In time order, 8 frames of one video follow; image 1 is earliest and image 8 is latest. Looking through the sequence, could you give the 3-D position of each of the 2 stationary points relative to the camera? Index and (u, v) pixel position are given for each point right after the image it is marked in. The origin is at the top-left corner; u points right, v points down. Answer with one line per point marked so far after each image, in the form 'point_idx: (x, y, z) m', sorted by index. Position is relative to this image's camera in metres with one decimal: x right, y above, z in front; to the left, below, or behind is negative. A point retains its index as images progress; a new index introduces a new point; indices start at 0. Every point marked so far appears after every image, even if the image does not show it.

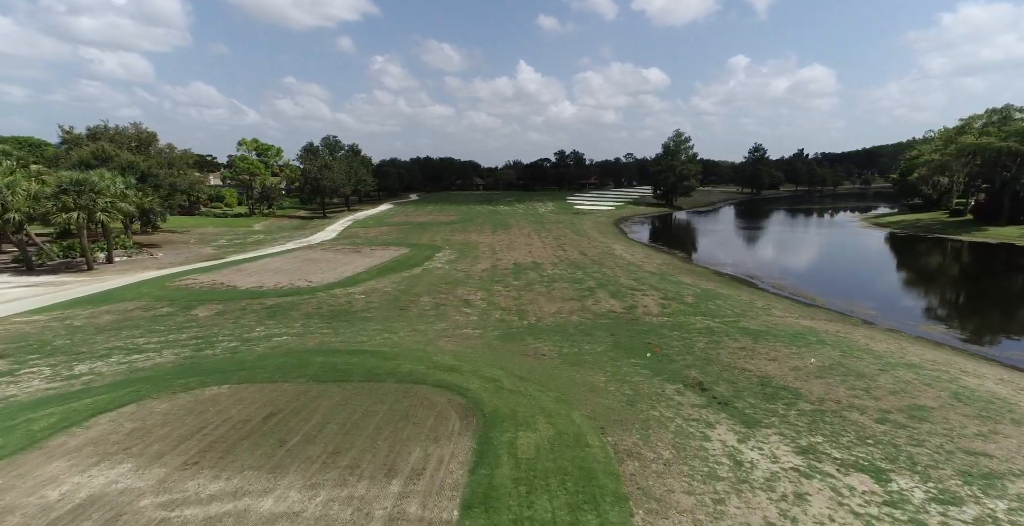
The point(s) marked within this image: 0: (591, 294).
0: (+2.8, -1.1, +18.0) m
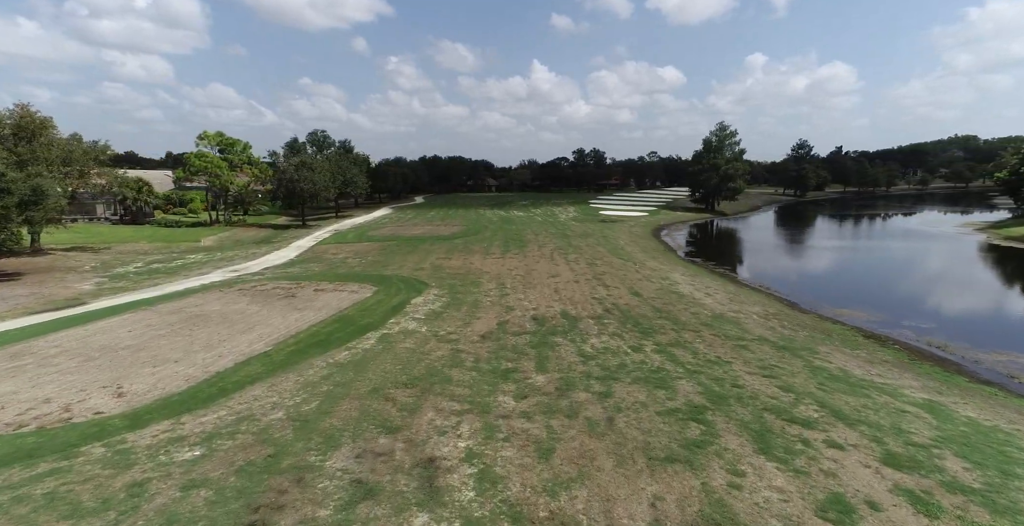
0: (+3.2, -2.8, +8.1) m
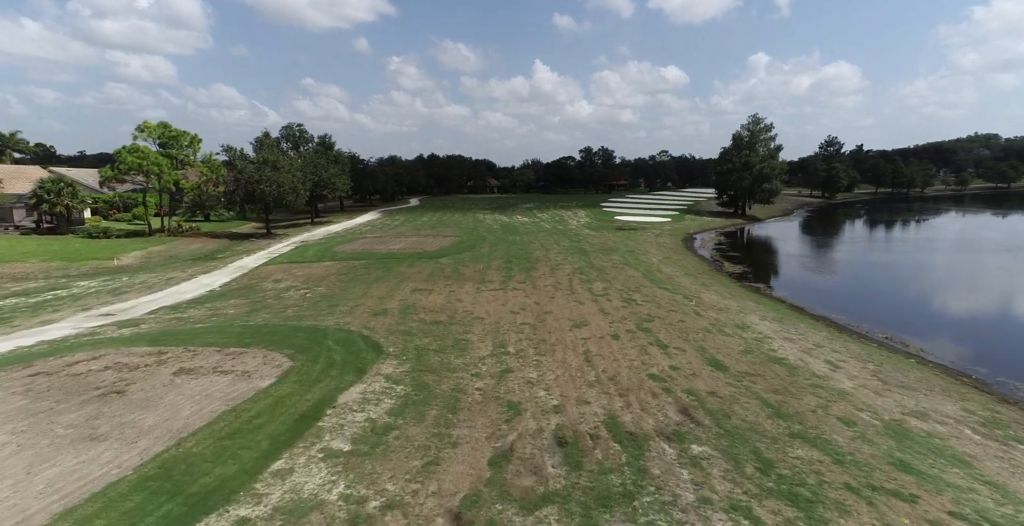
0: (+3.3, -4.1, +0.1) m
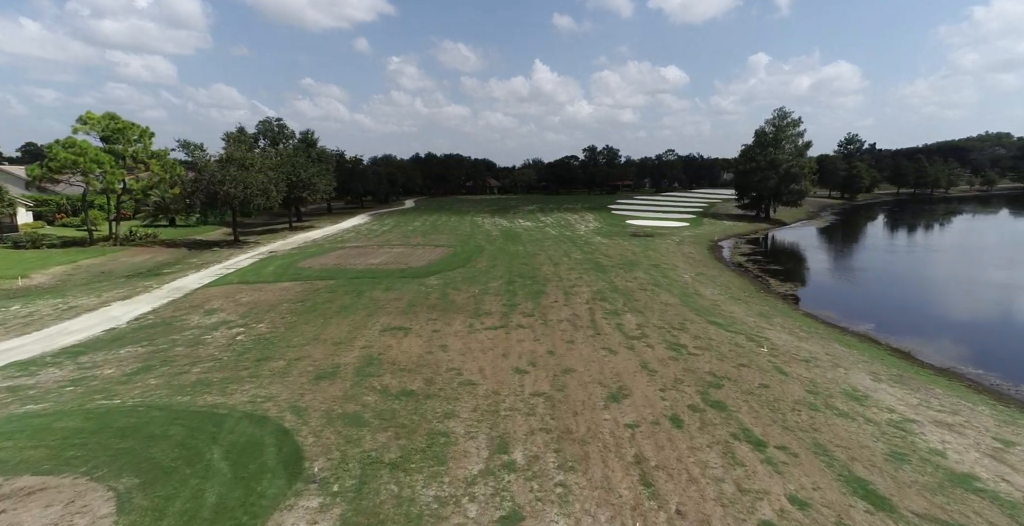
0: (+3.4, -5.0, -5.4) m
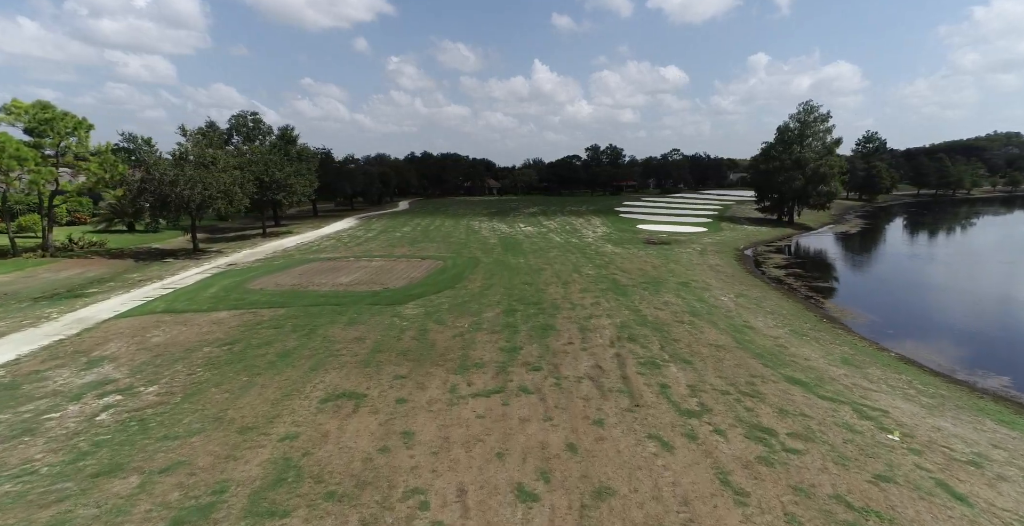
0: (+3.4, -5.8, -10.4) m
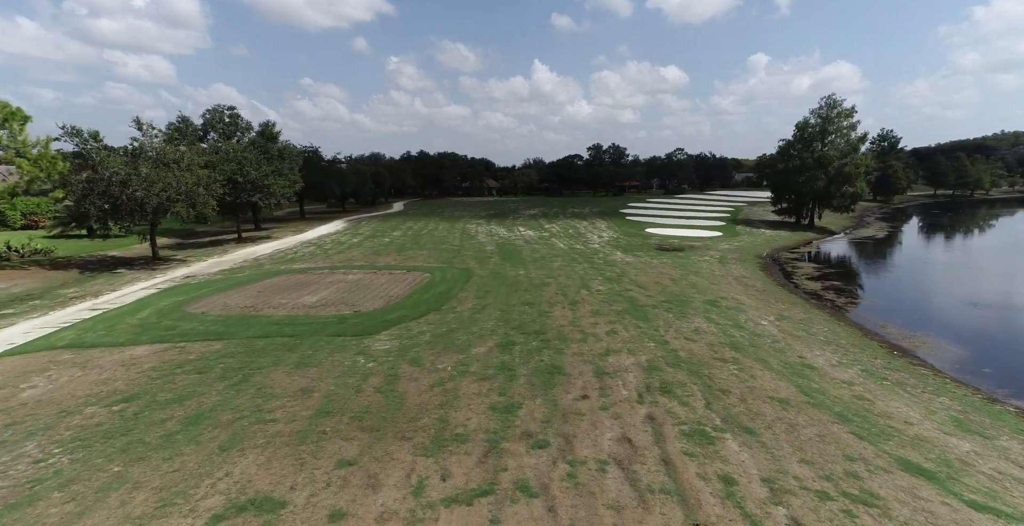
0: (+3.3, -6.4, -14.3) m
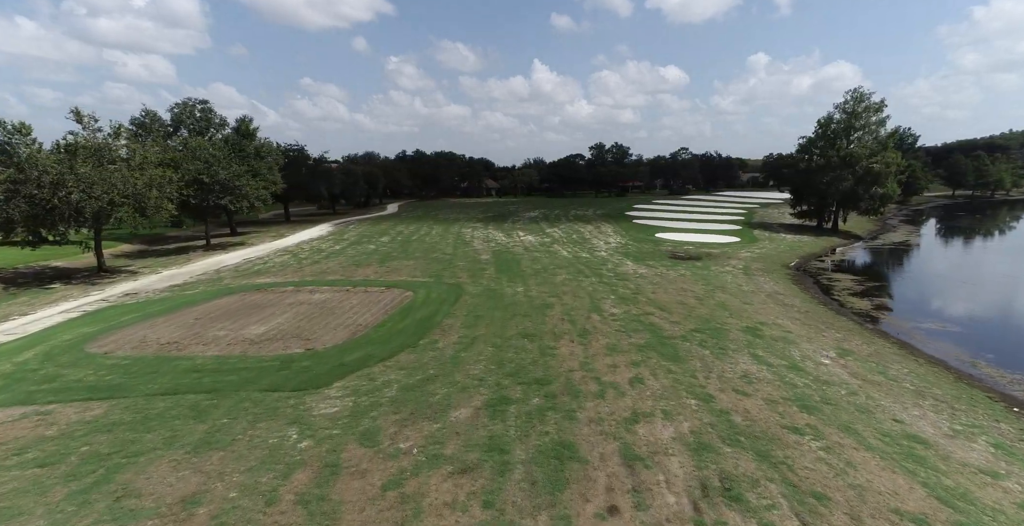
0: (+3.2, -7.1, -18.3) m
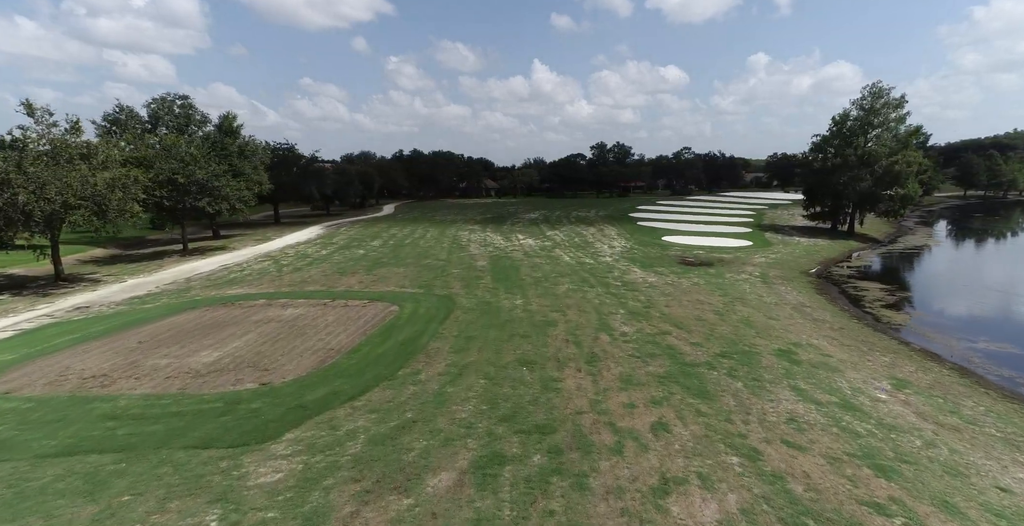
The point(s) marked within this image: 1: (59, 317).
0: (+3.1, -7.5, -20.8) m
1: (-16.7, -1.9, +19.0) m
